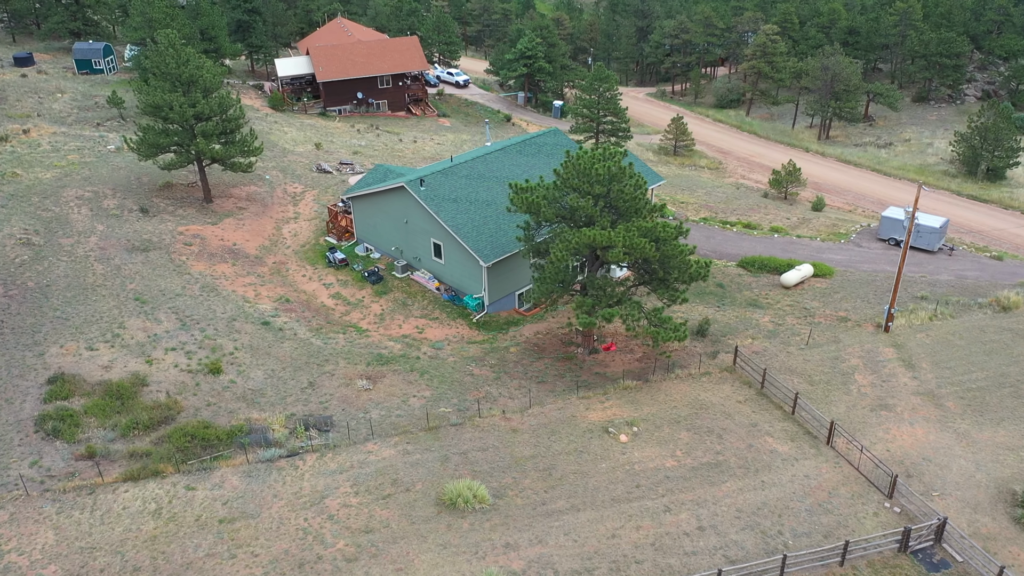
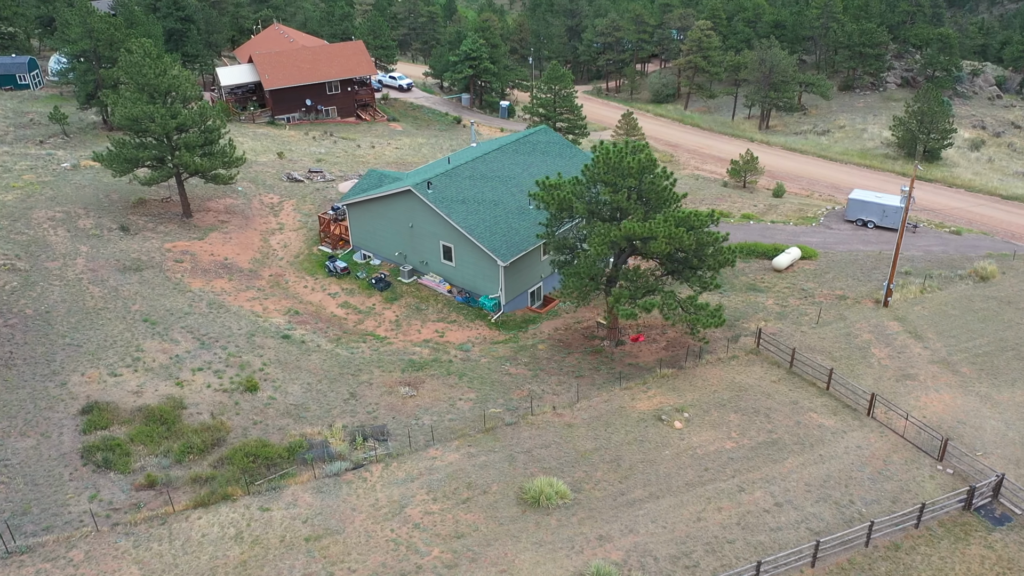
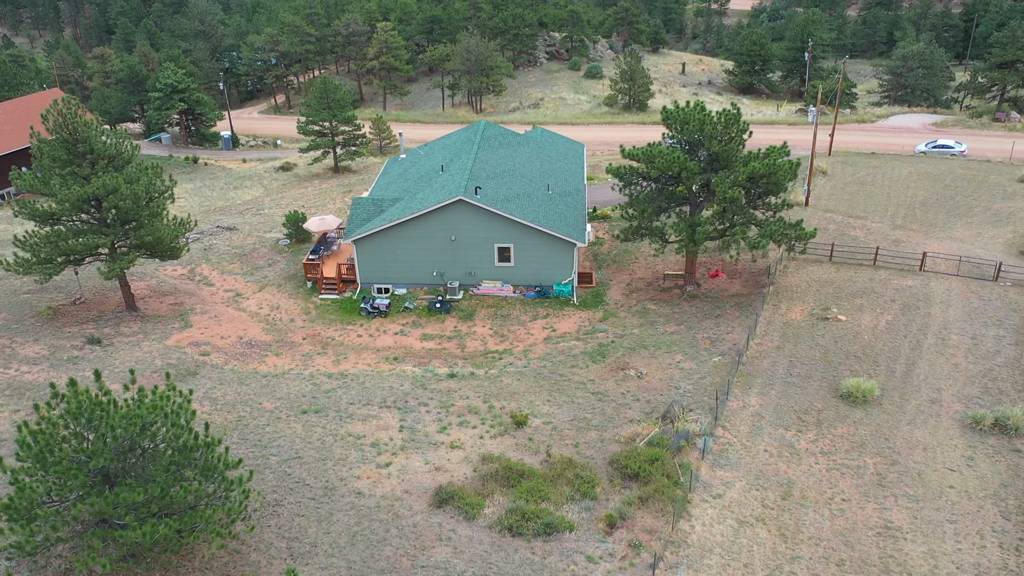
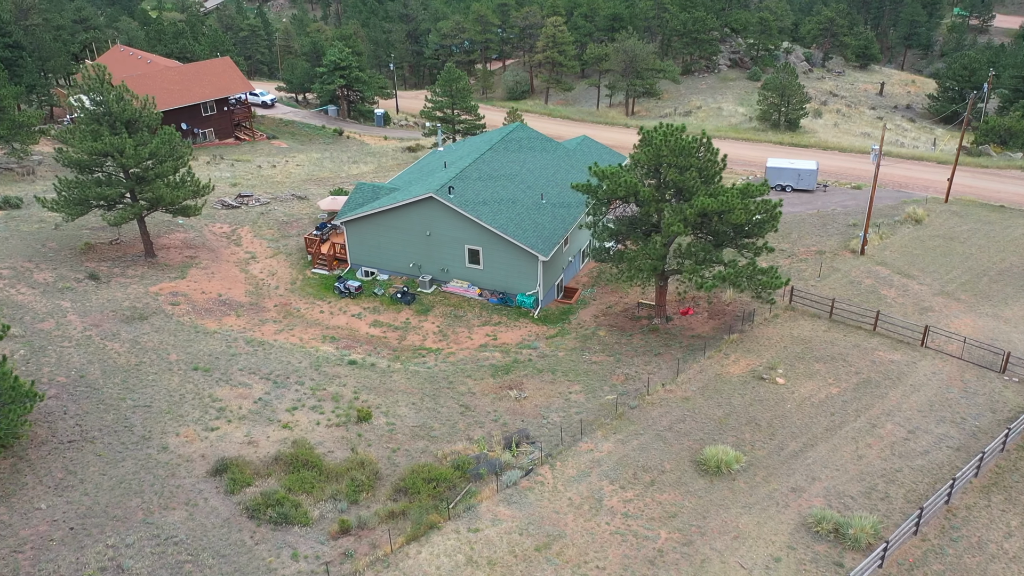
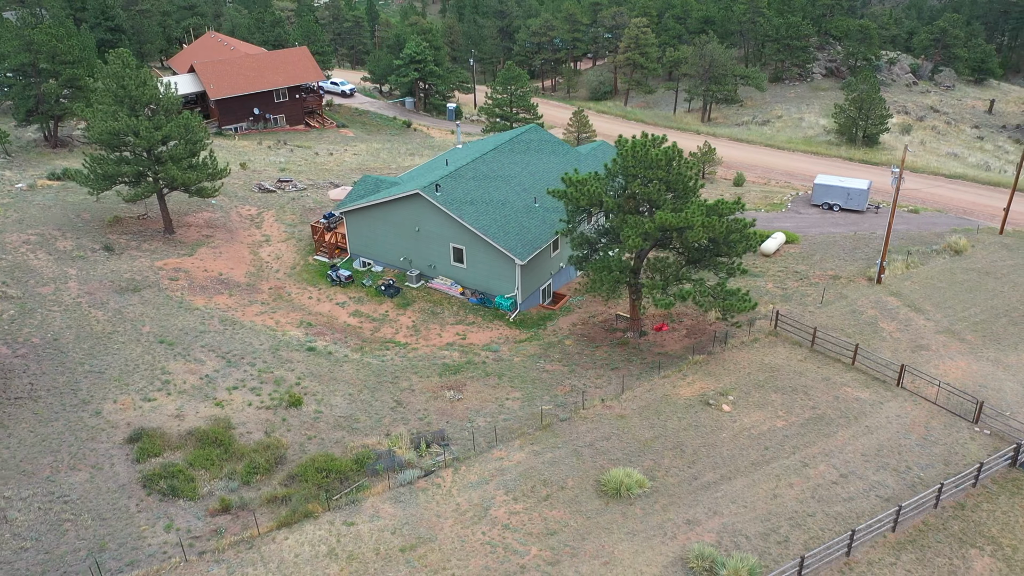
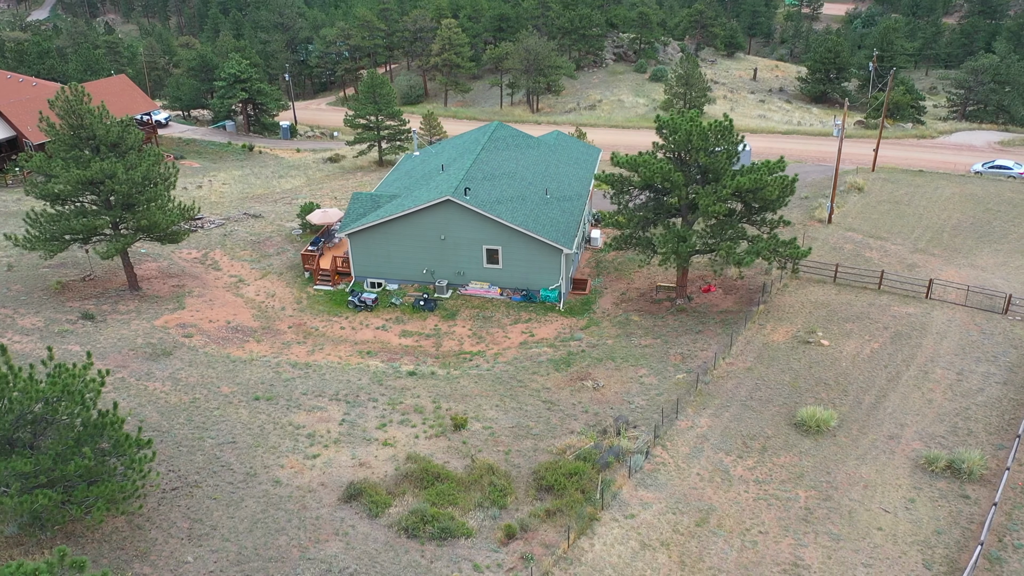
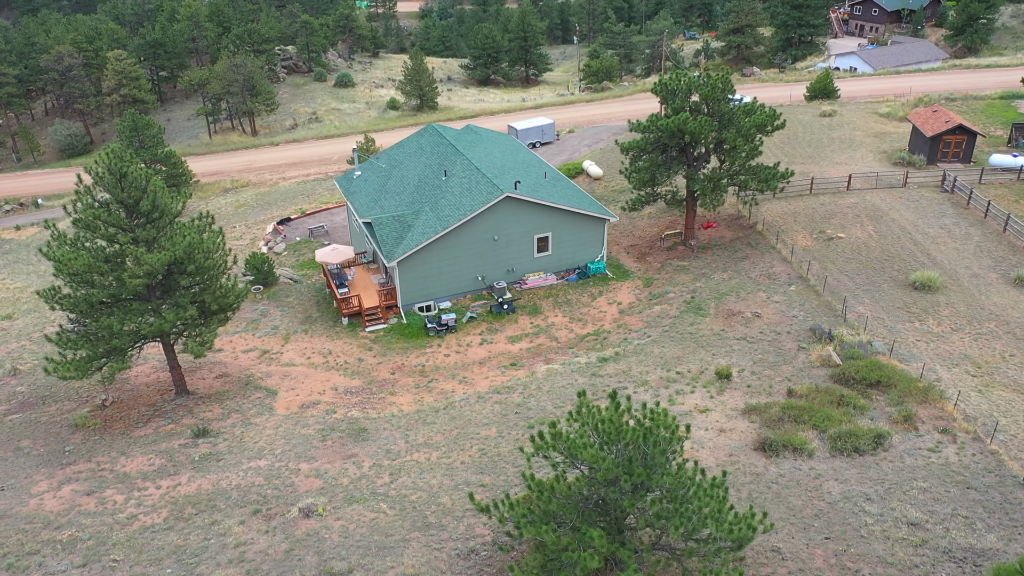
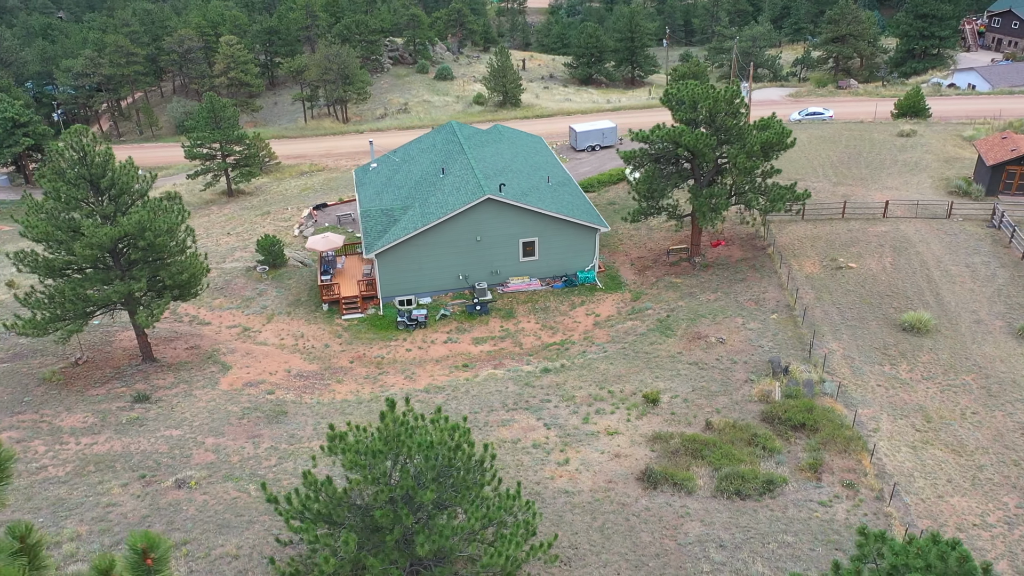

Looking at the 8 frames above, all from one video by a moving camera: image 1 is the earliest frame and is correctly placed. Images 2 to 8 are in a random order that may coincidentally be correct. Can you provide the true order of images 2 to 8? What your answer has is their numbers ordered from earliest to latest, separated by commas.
2, 5, 4, 6, 3, 8, 7
